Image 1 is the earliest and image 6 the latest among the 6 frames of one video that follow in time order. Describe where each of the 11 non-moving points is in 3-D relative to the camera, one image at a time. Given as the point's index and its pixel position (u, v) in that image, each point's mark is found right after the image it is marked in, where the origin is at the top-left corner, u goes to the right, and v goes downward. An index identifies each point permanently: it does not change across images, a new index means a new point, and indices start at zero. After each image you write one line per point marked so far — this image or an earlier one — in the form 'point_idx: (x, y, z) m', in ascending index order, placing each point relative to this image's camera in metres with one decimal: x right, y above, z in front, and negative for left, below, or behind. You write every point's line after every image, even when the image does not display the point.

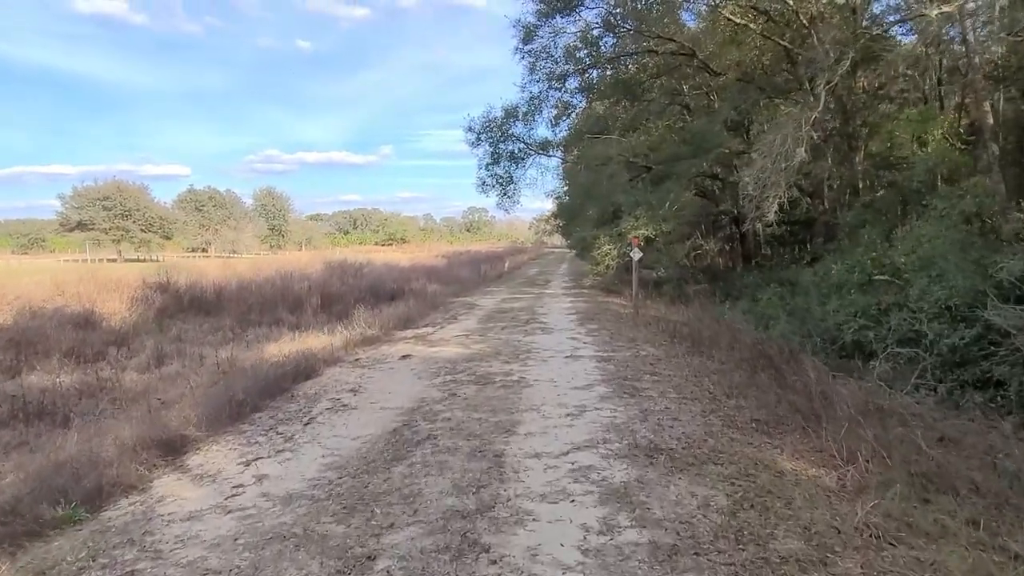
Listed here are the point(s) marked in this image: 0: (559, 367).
0: (+0.5, -0.8, +6.7) m
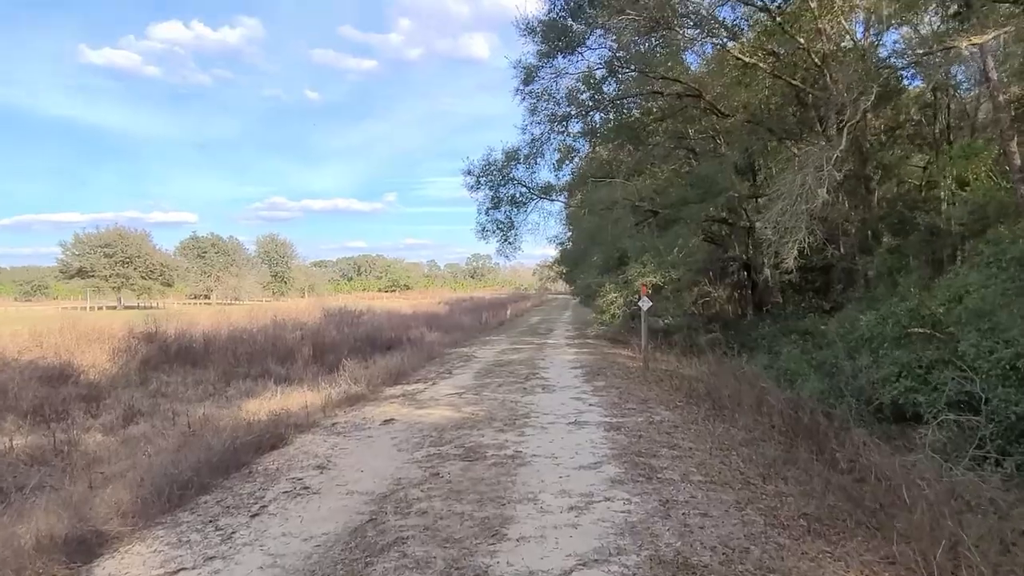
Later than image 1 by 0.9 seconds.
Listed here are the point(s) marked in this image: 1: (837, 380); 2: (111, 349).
0: (+0.4, -1.3, +5.8) m
1: (+3.8, -1.1, +8.0) m
2: (-10.3, -1.6, +17.9) m
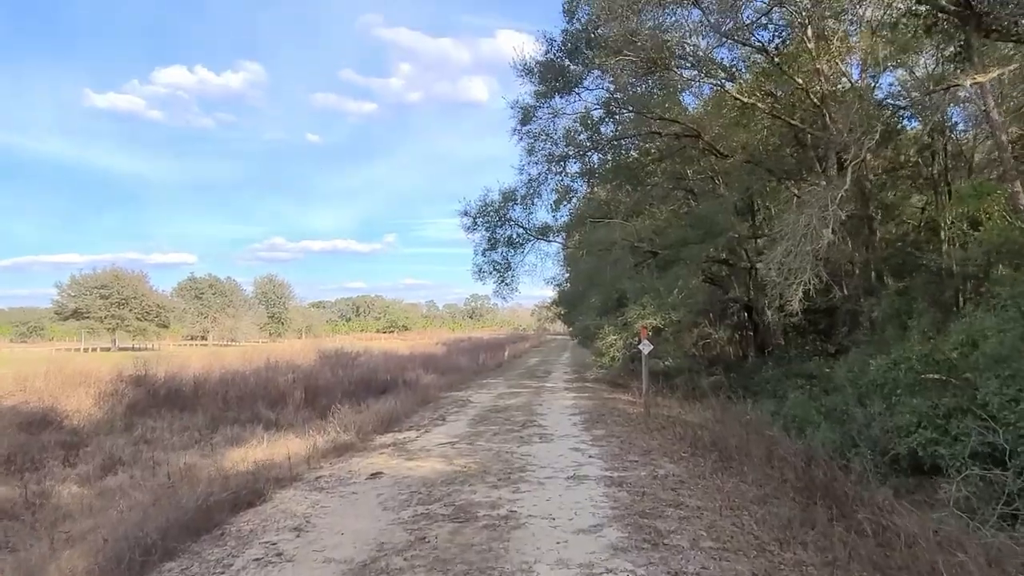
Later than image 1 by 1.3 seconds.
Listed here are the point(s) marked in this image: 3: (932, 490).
0: (+0.4, -1.6, +5.4) m
1: (+3.7, -1.6, +7.6) m
2: (-10.4, -2.7, +17.4) m
3: (+3.9, -1.8, +6.3) m
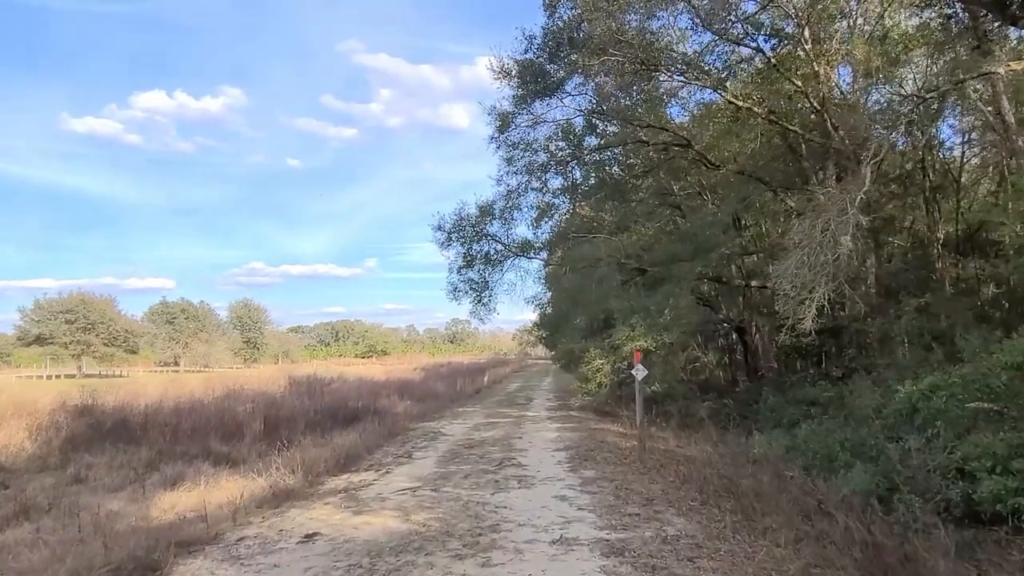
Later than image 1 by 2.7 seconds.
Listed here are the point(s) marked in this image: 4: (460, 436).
0: (+0.2, -1.7, +4.1) m
1: (+3.5, -1.7, +6.4) m
2: (-10.9, -3.2, +15.8) m
3: (+3.6, -1.9, +5.1) m
4: (-0.8, -2.4, +11.0) m
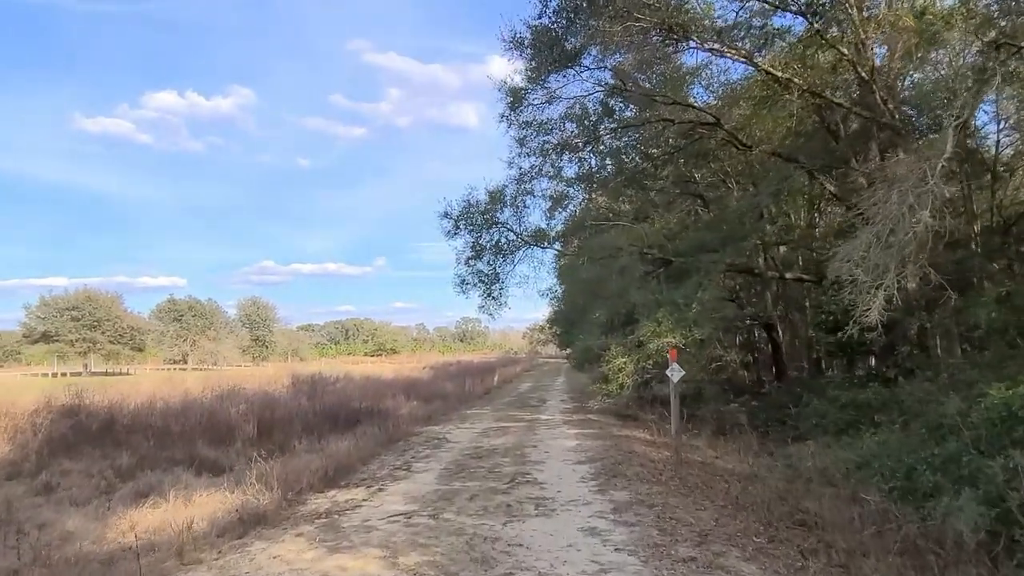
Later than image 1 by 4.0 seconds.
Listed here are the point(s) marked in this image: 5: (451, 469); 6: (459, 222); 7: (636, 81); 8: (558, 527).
0: (+0.3, -1.5, +2.9) m
1: (+3.6, -1.5, +5.1) m
2: (-10.7, -3.0, +14.7) m
3: (+3.7, -1.8, +3.9) m
4: (-0.6, -2.2, +9.8) m
5: (-0.7, -2.1, +7.9) m
6: (-1.2, +1.5, +15.3) m
7: (+2.4, +4.2, +13.2) m
8: (+0.3, -1.7, +4.9) m
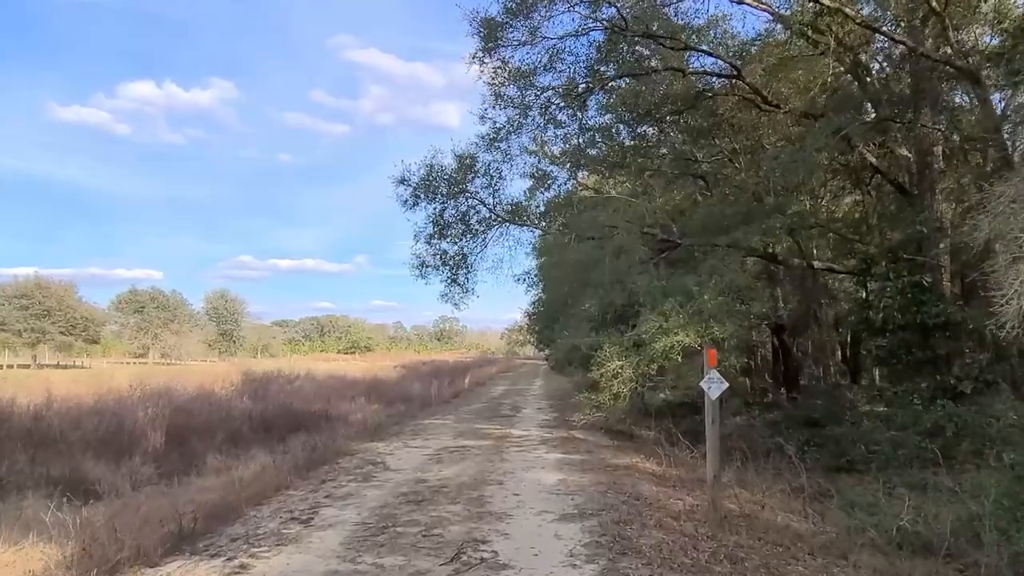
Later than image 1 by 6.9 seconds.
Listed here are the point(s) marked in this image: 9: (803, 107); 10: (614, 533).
0: (+0.1, -1.3, +0.3) m
1: (+3.3, -1.3, +2.6) m
2: (-11.2, -2.5, +11.8) m
3: (+3.5, -1.6, +1.3) m
4: (-1.1, -1.9, +7.1) m
5: (-1.1, -1.8, +5.2) m
6: (-1.7, +1.8, +12.6) m
7: (+2.0, +4.4, +10.7) m
8: (0.0, -1.4, +2.3) m
9: (+4.9, +3.0, +11.6) m
10: (+0.7, -1.6, +4.6) m
